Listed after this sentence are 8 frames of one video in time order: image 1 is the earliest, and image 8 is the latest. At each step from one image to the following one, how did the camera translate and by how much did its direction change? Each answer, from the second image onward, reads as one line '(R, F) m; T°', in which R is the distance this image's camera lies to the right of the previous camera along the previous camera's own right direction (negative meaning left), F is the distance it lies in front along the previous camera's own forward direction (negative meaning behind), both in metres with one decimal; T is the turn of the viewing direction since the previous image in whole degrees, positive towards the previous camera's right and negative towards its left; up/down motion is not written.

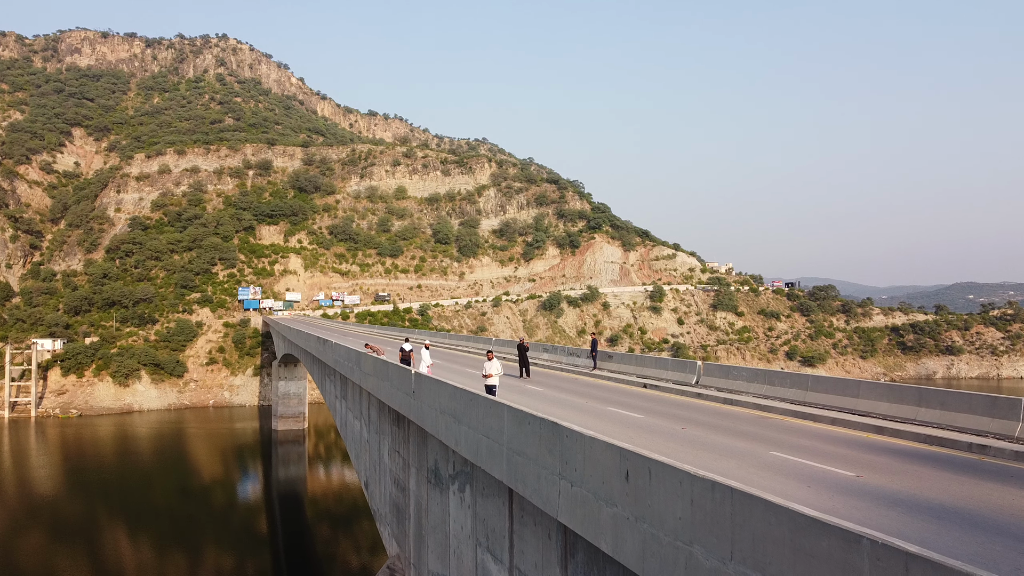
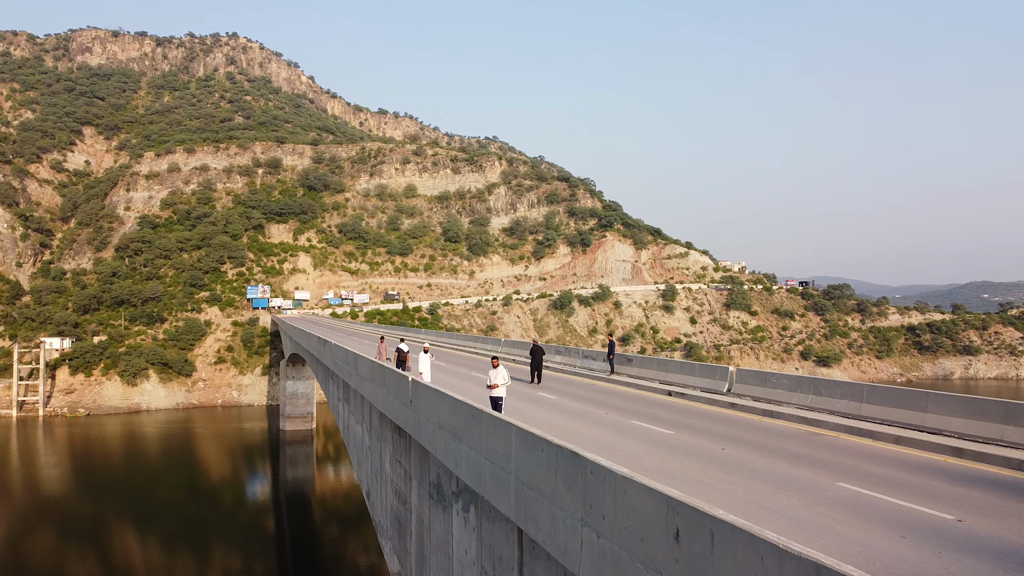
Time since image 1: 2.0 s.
(0.0, +0.9) m; -1°
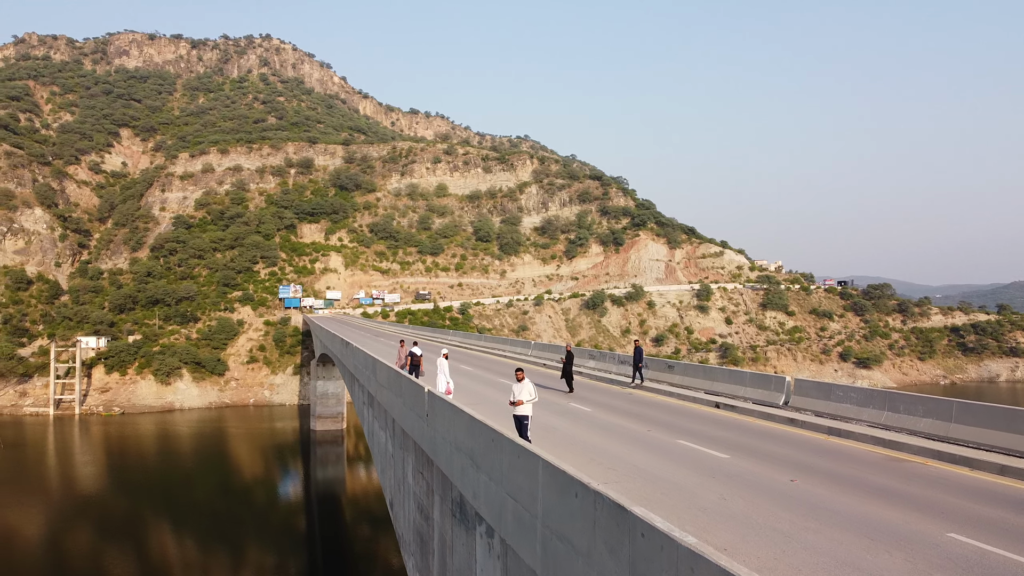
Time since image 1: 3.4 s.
(0.0, +0.8) m; -2°
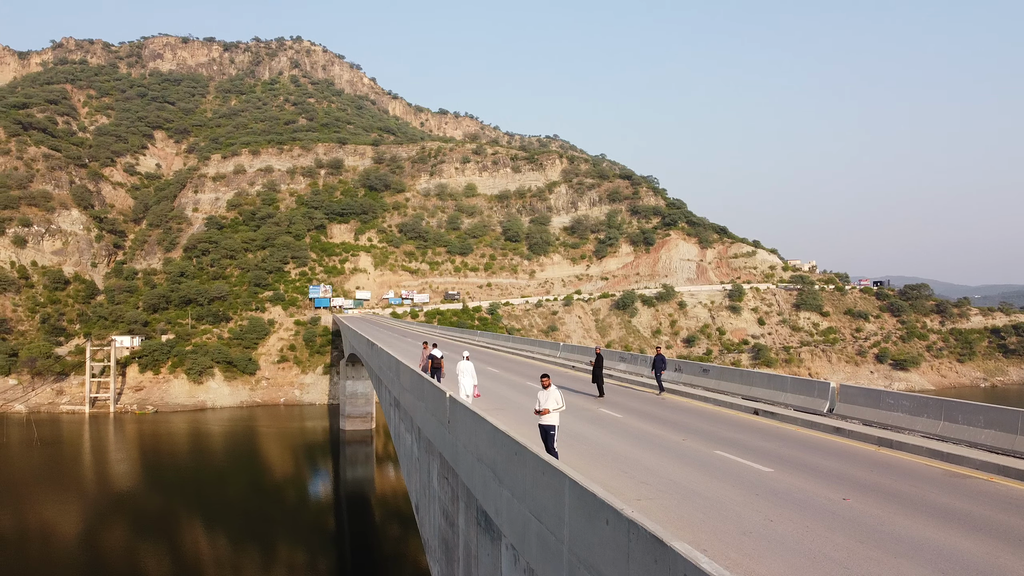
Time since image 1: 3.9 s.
(0.0, +0.4) m; -2°
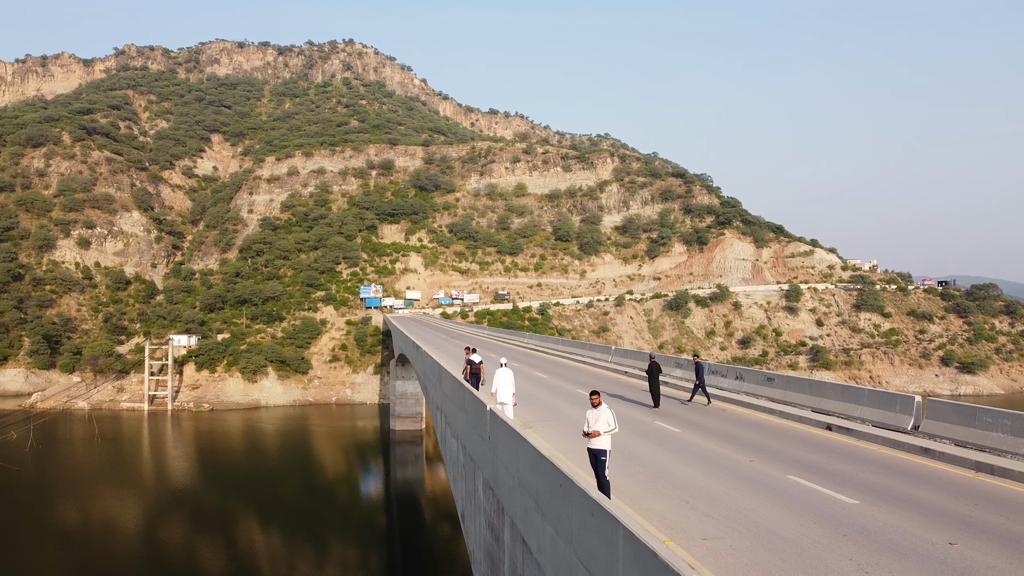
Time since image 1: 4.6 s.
(0.0, +0.6) m; -4°
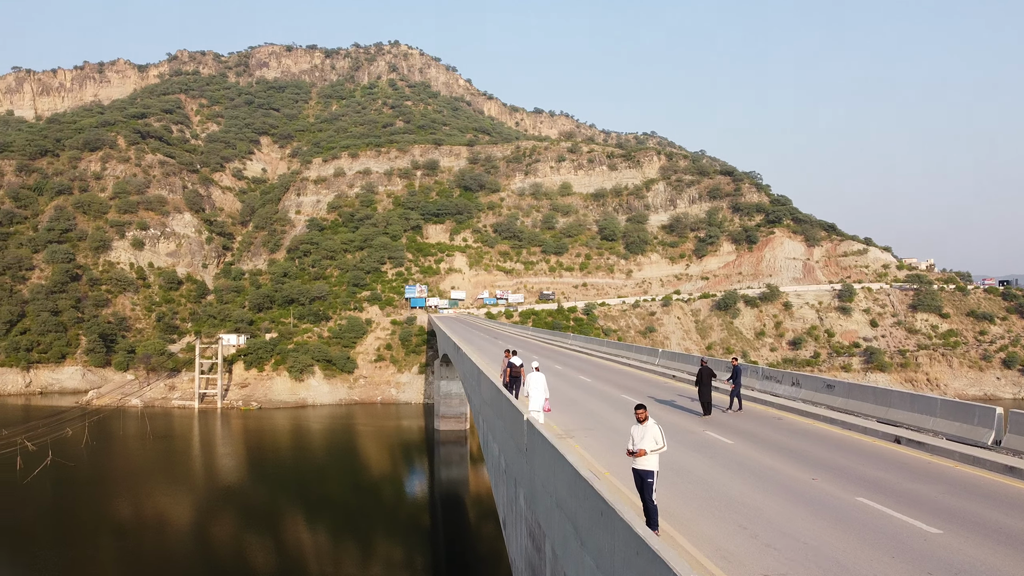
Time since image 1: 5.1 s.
(0.0, +0.5) m; -3°
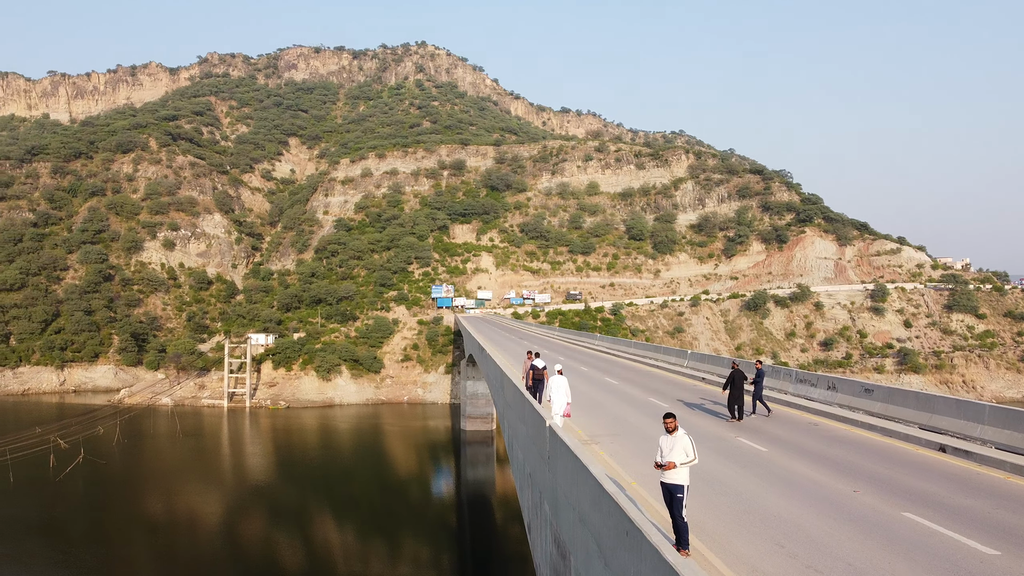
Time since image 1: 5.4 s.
(0.0, +0.3) m; -2°
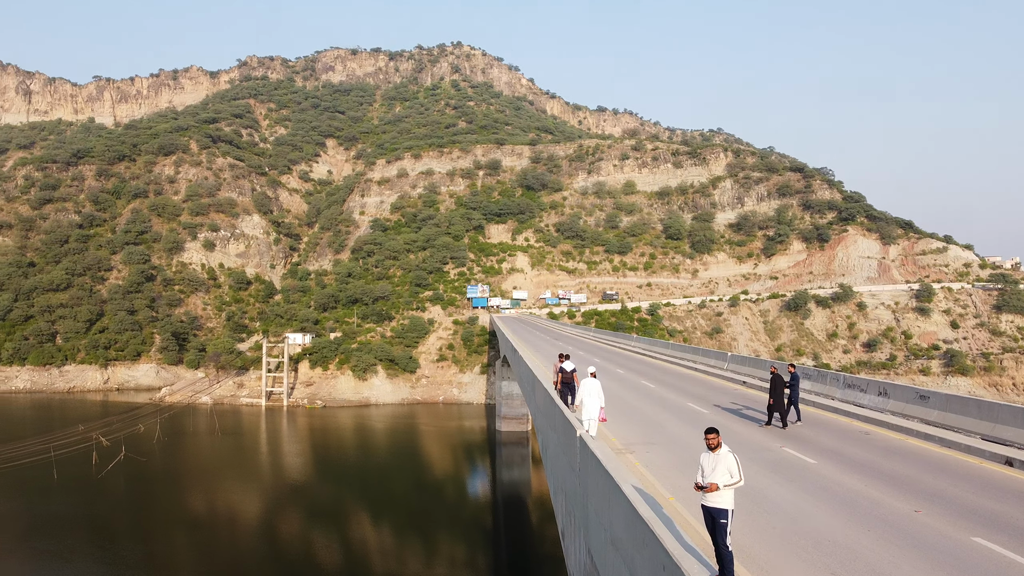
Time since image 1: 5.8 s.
(+0.1, +0.4) m; -3°
